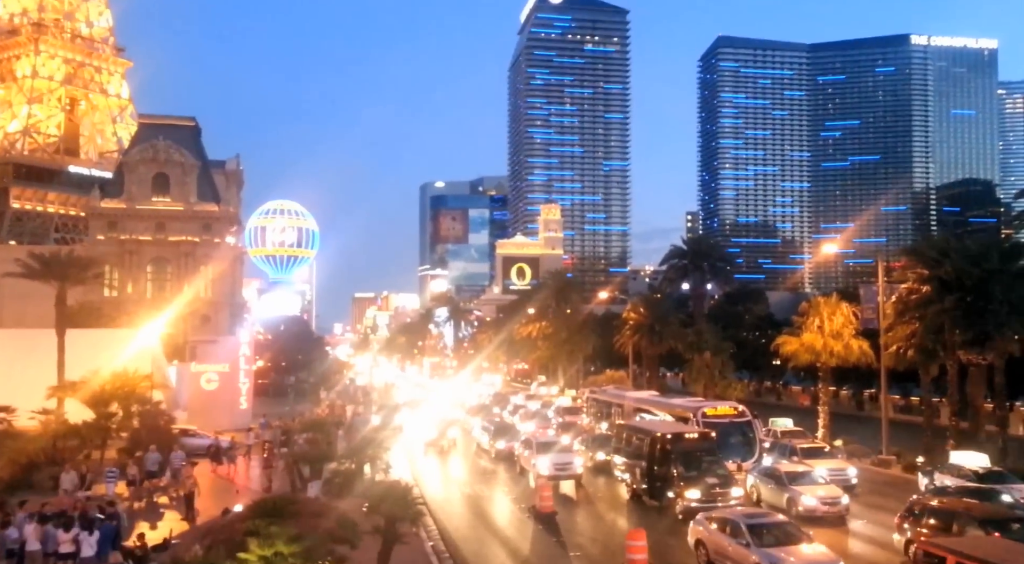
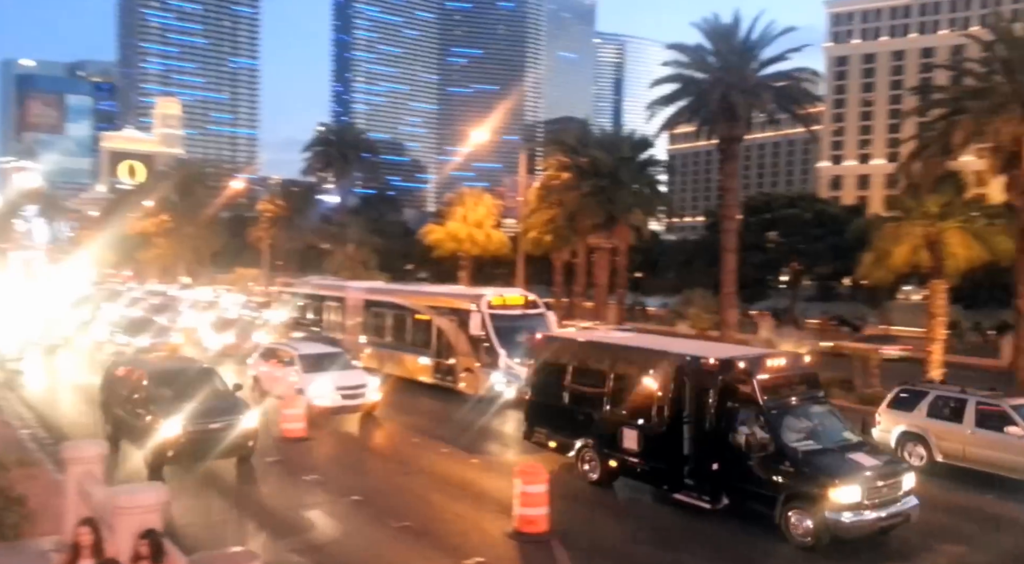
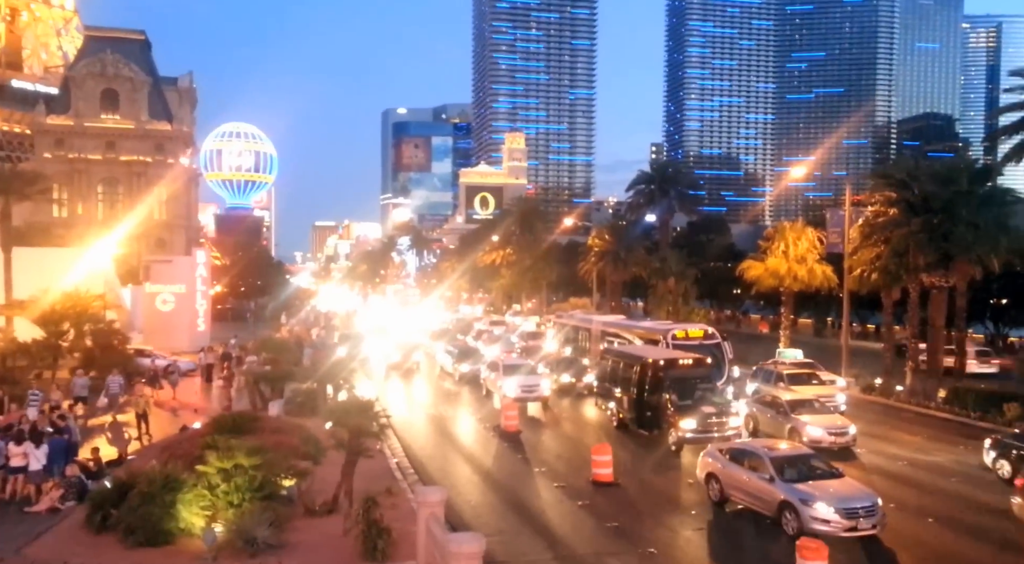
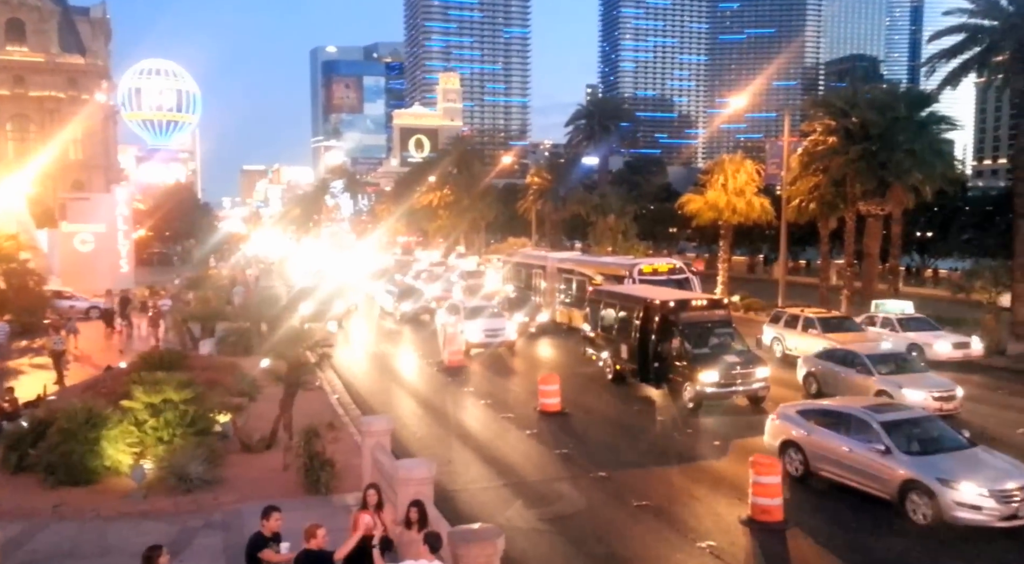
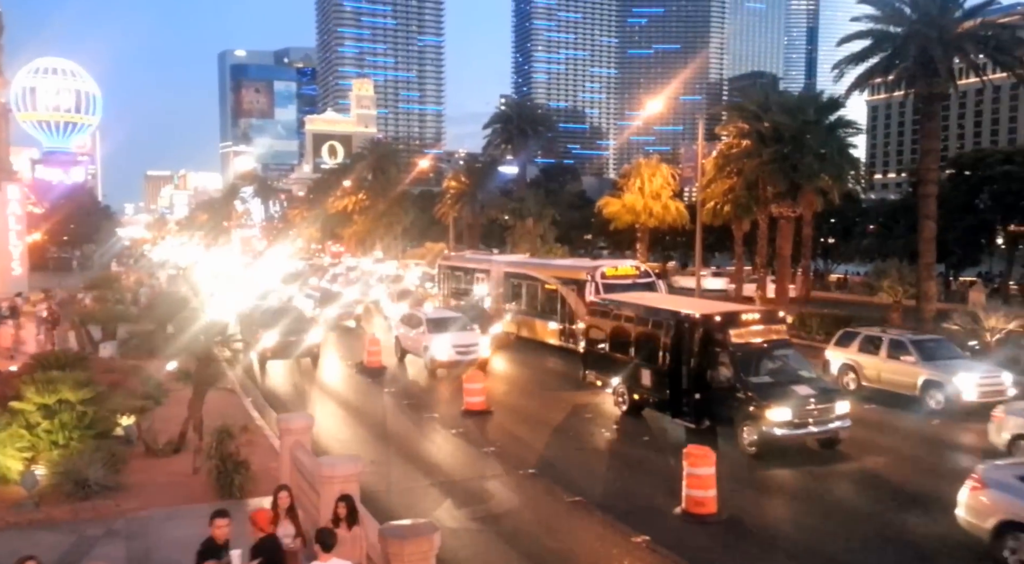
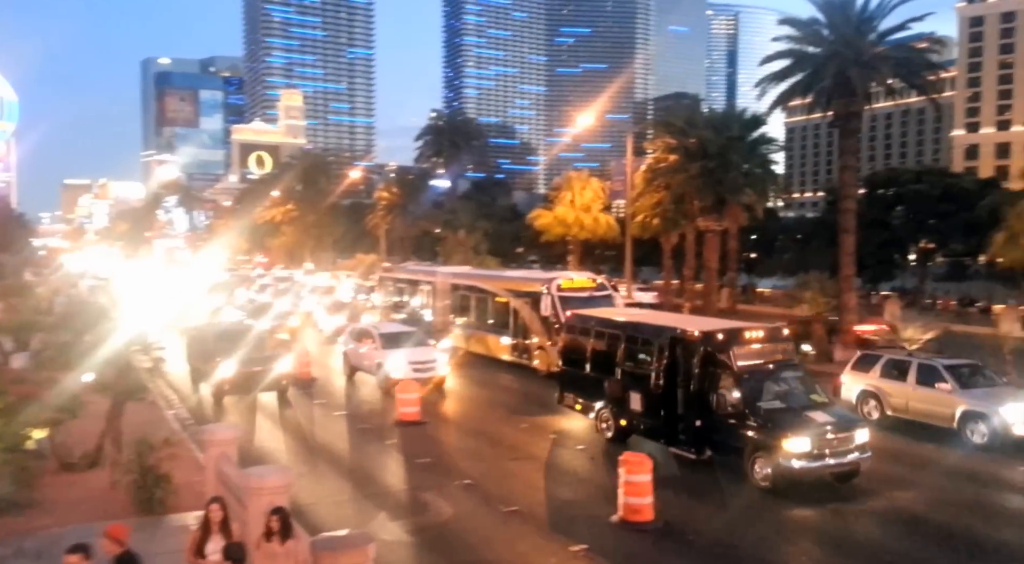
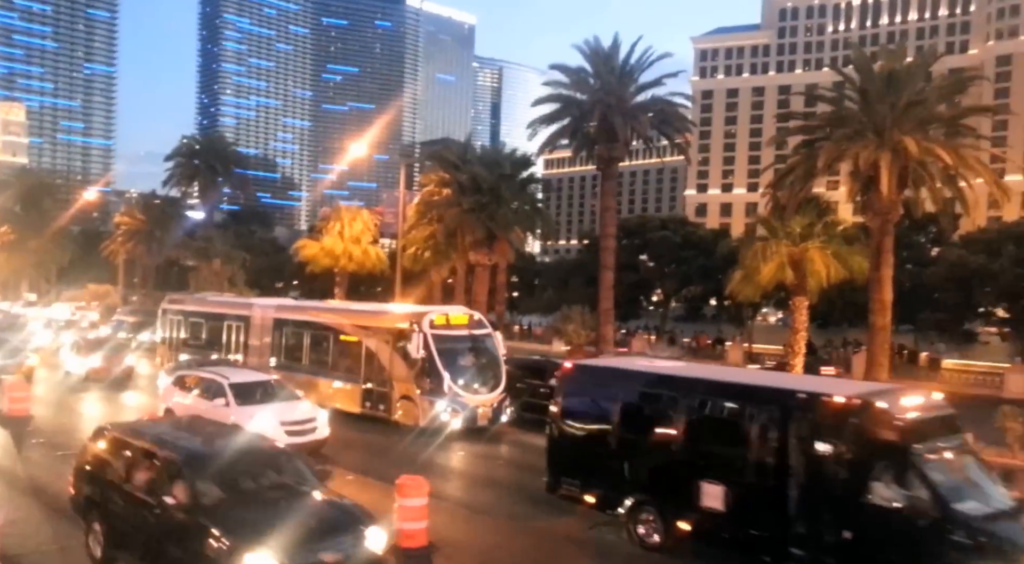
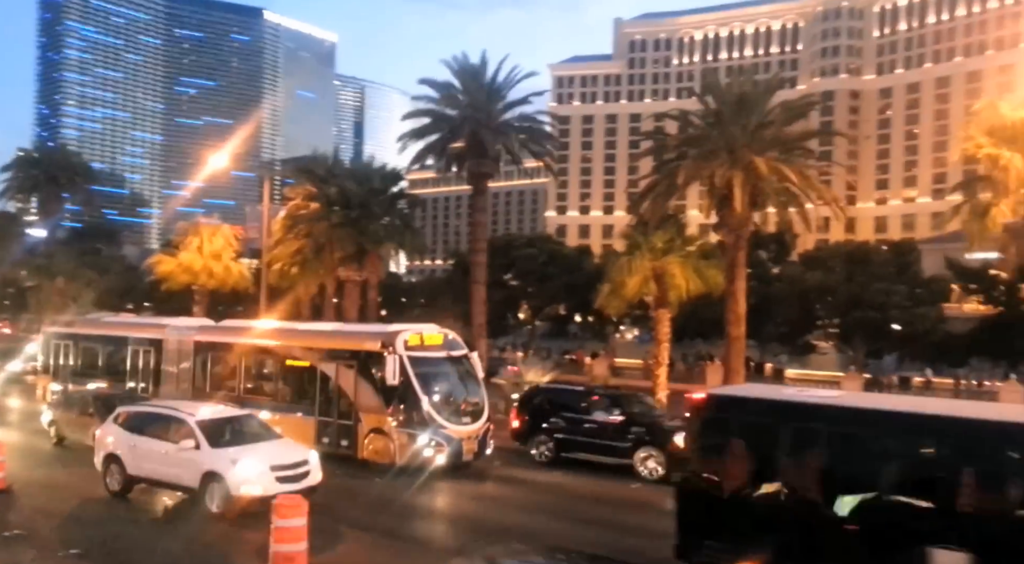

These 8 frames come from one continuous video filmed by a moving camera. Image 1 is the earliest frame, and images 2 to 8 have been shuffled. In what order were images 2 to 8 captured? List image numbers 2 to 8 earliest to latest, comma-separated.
3, 4, 5, 6, 2, 7, 8
